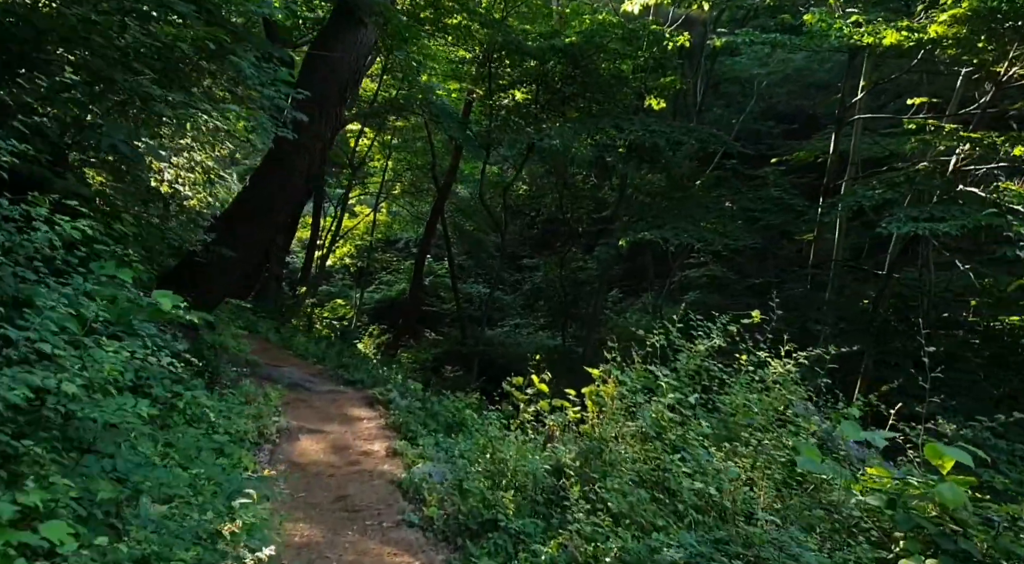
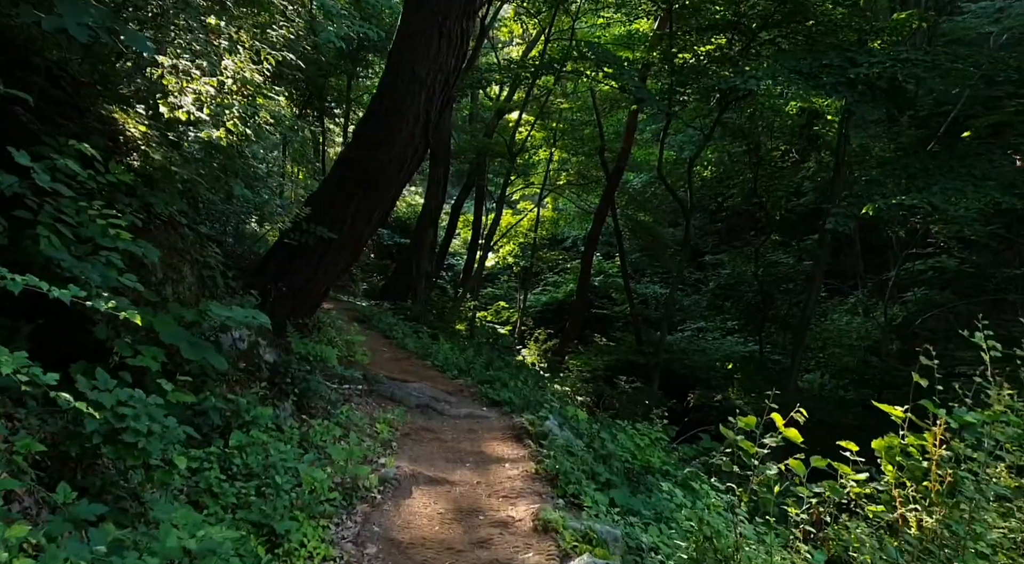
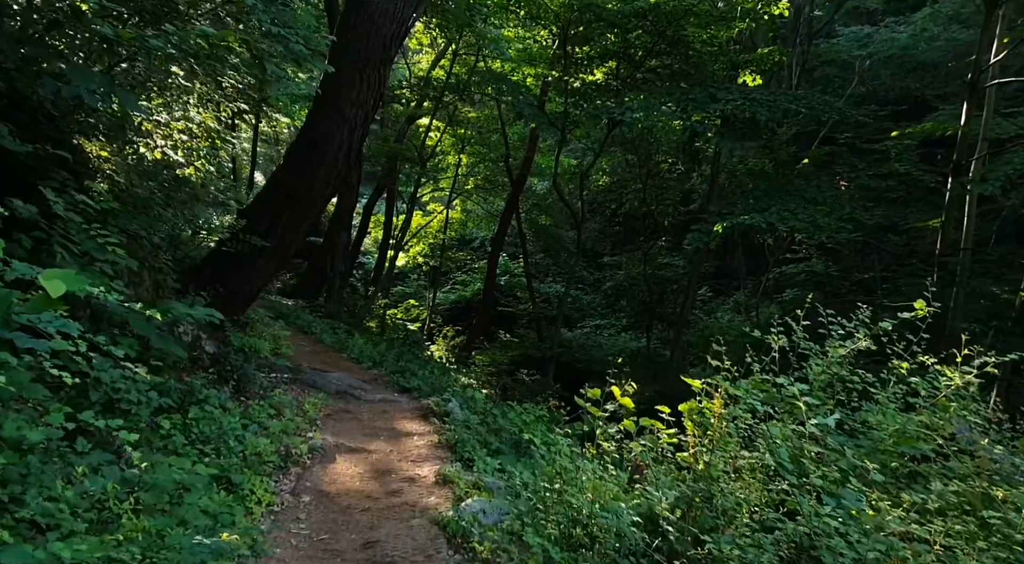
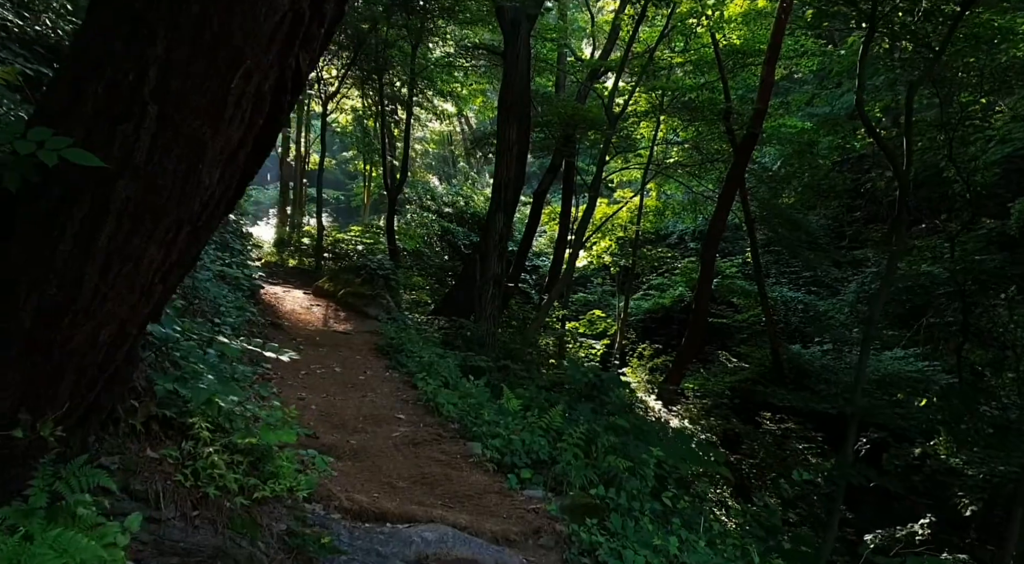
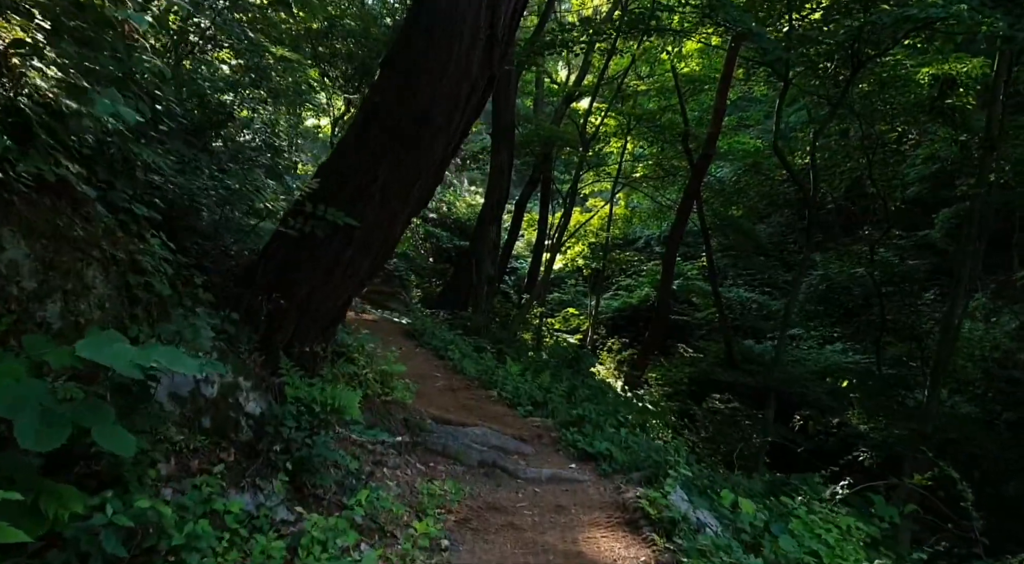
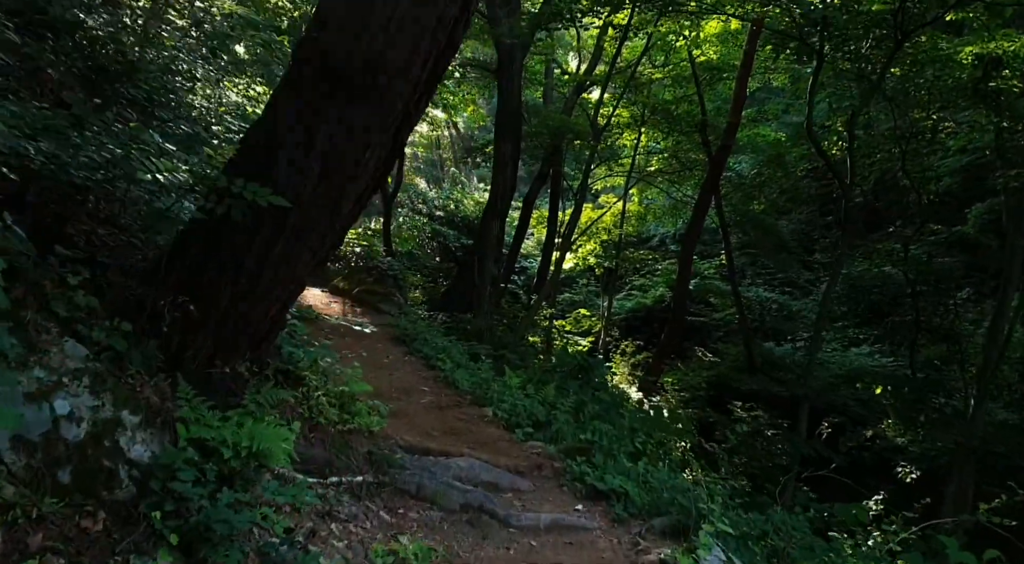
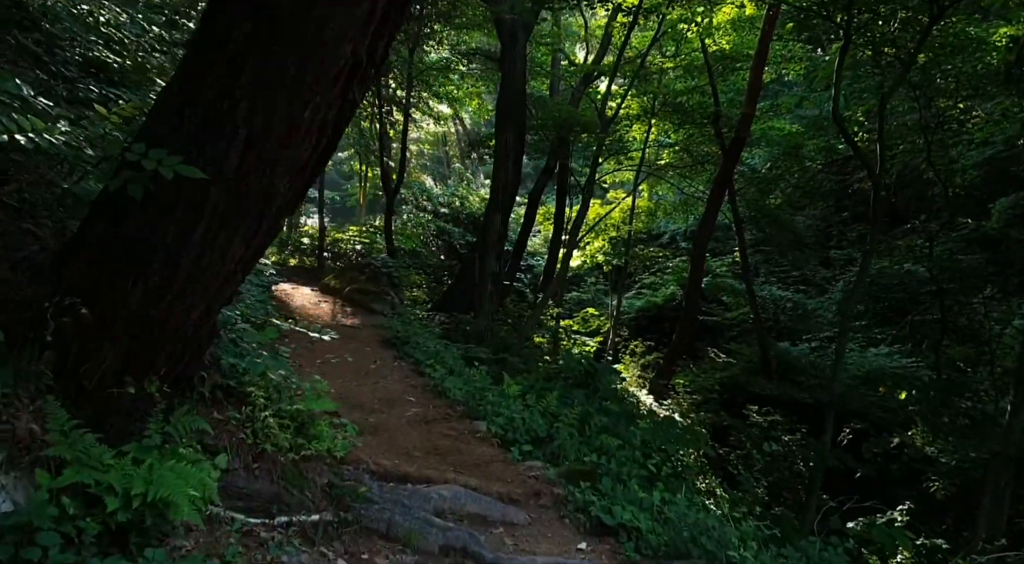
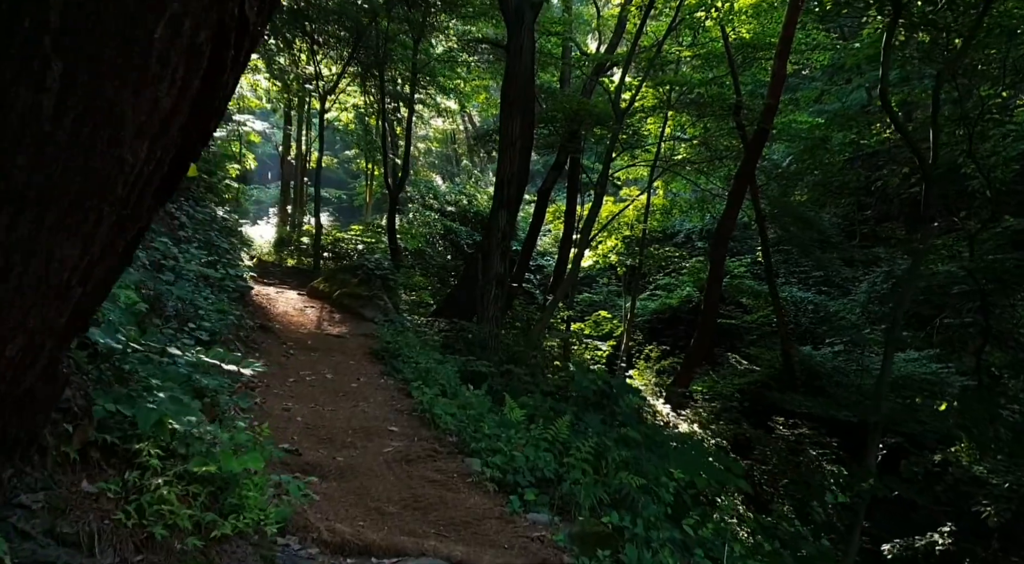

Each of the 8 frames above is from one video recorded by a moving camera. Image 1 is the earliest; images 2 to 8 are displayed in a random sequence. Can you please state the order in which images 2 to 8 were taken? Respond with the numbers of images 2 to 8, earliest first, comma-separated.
3, 2, 5, 6, 7, 4, 8
